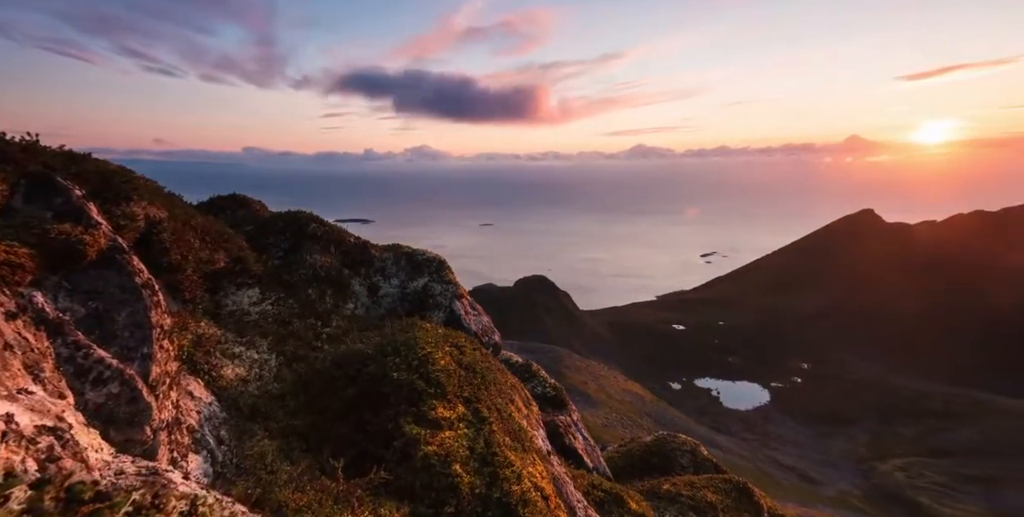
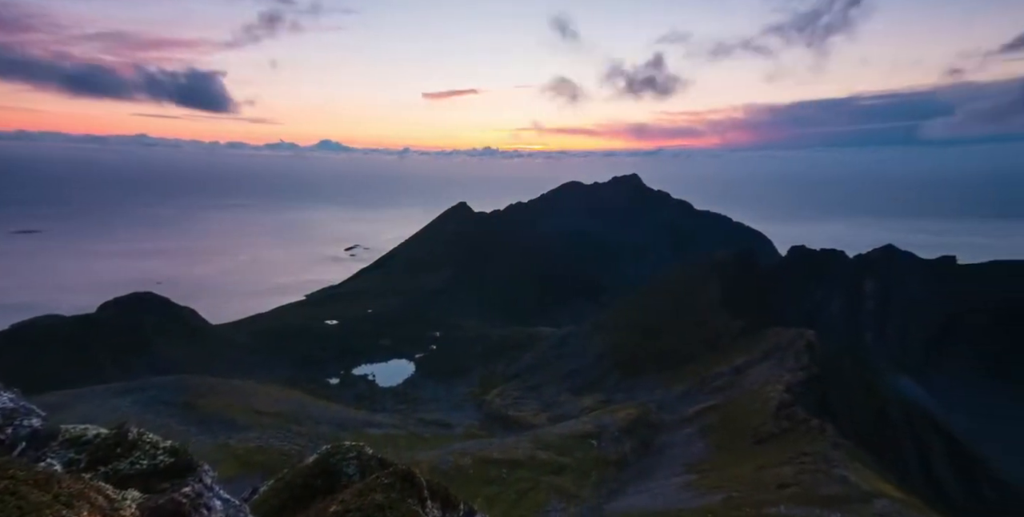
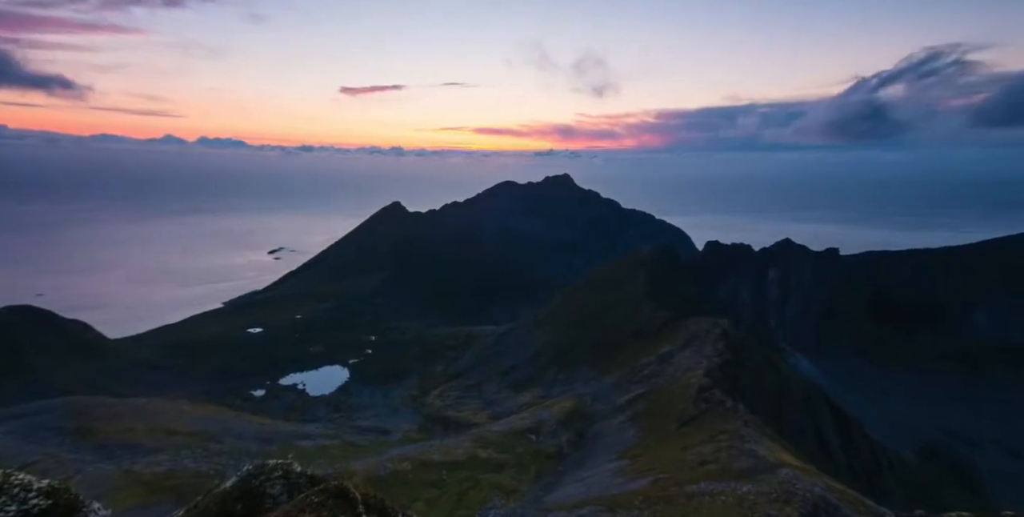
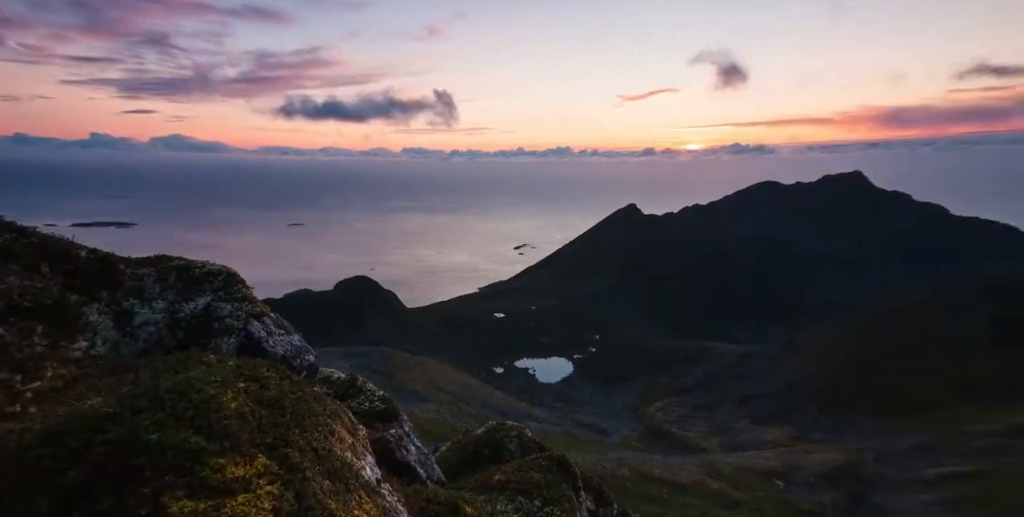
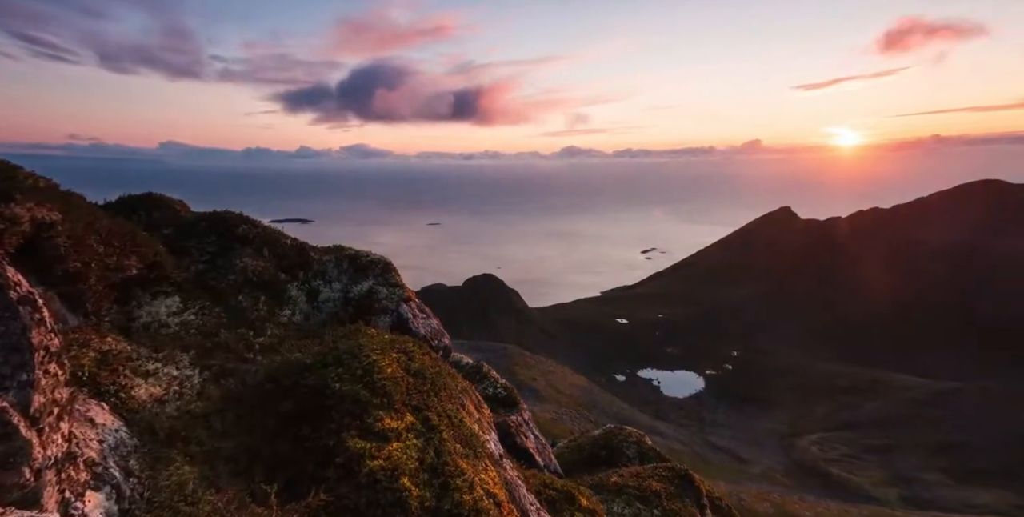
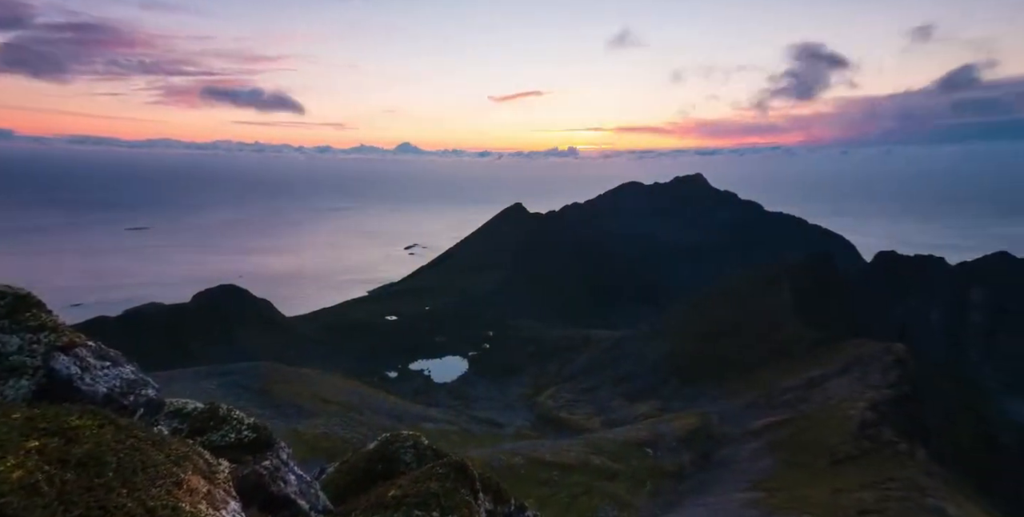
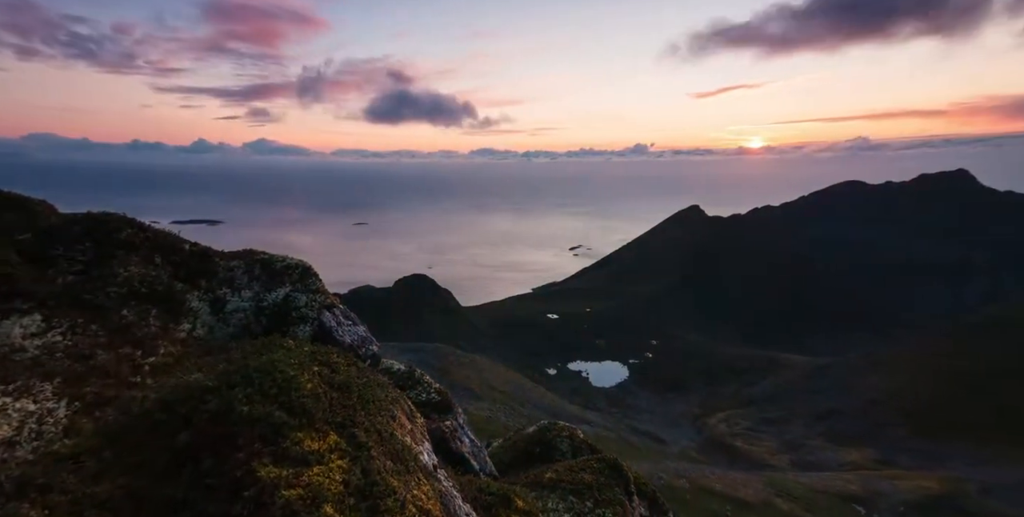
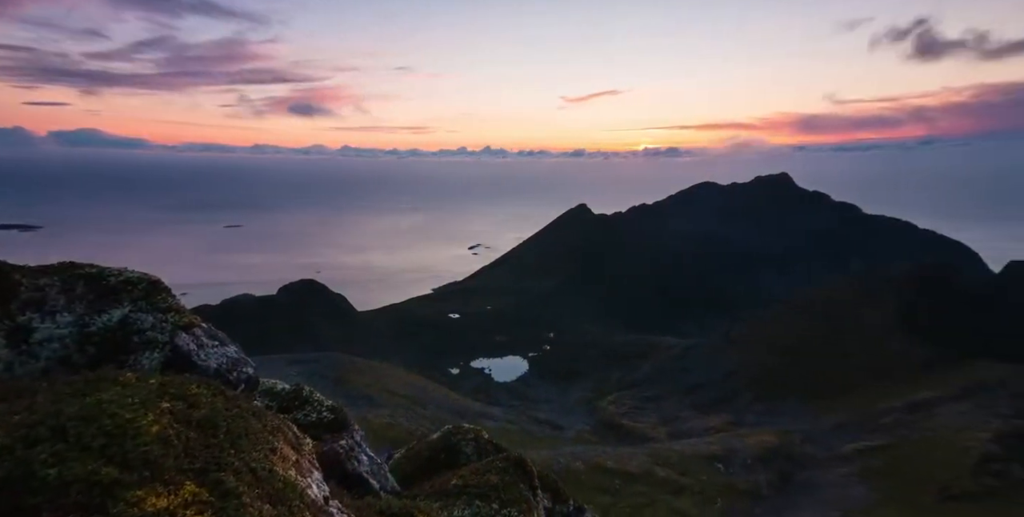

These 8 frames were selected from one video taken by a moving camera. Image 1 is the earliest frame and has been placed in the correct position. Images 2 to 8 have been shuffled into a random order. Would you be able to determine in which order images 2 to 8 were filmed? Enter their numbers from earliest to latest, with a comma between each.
5, 7, 4, 8, 6, 2, 3
